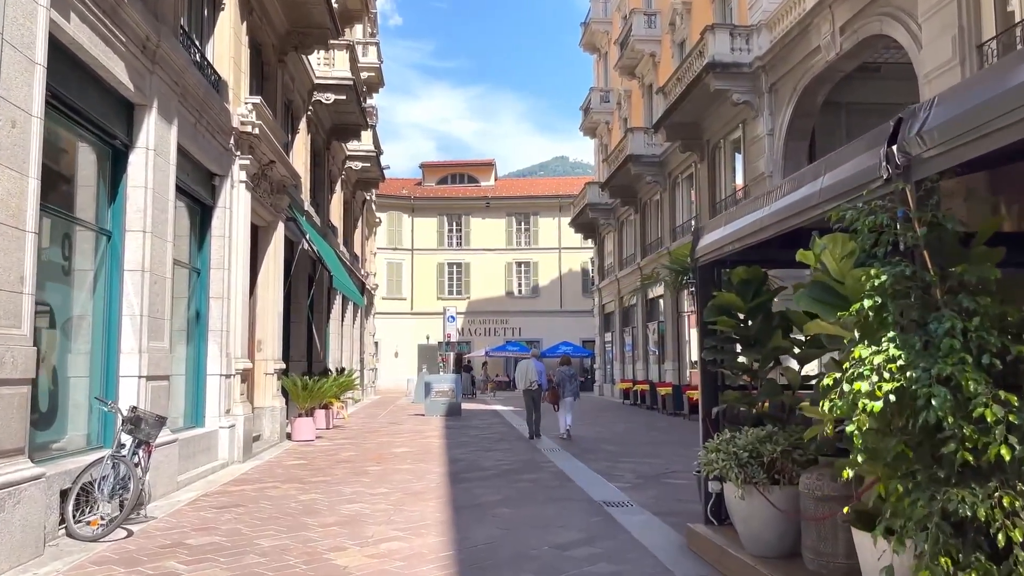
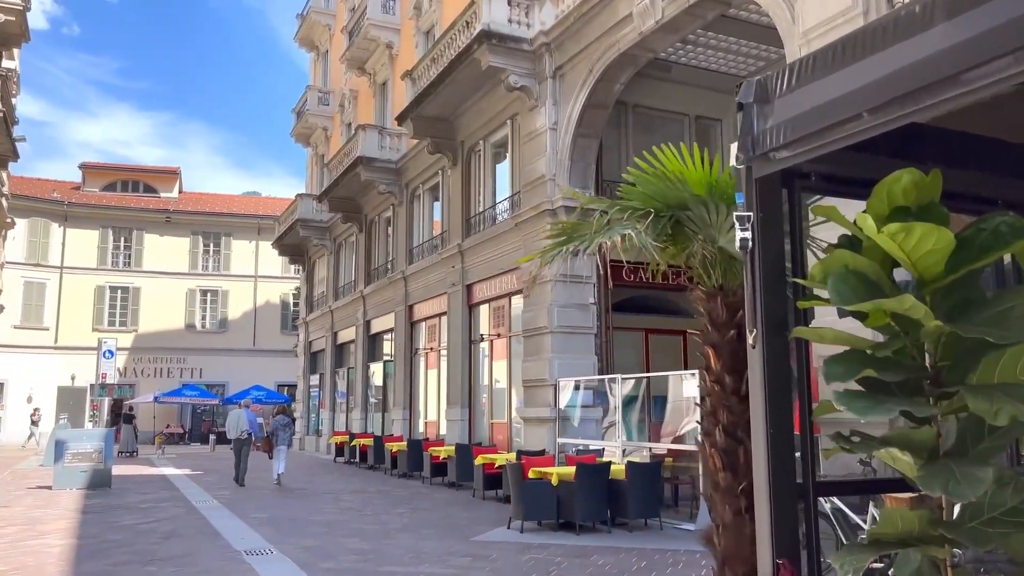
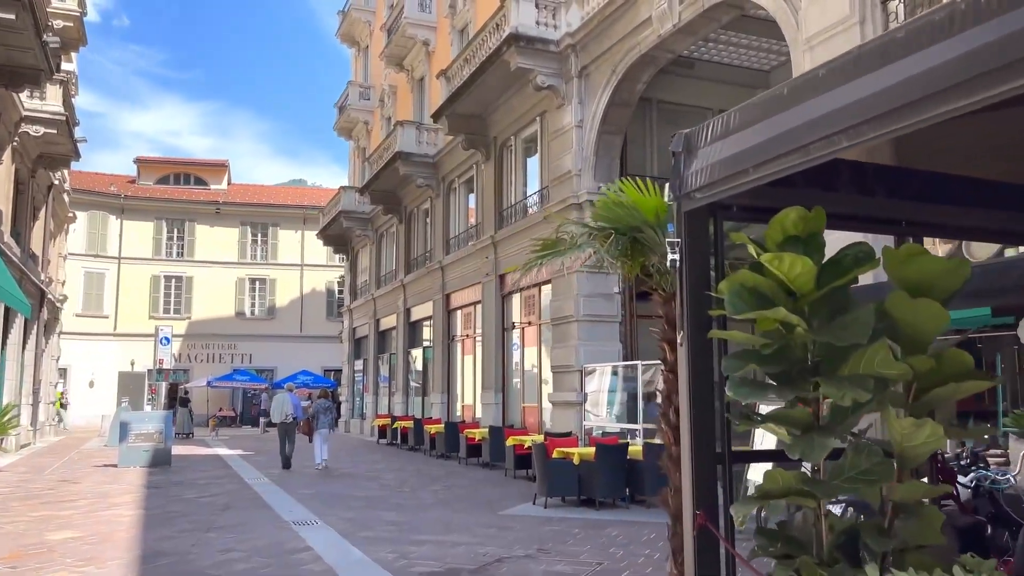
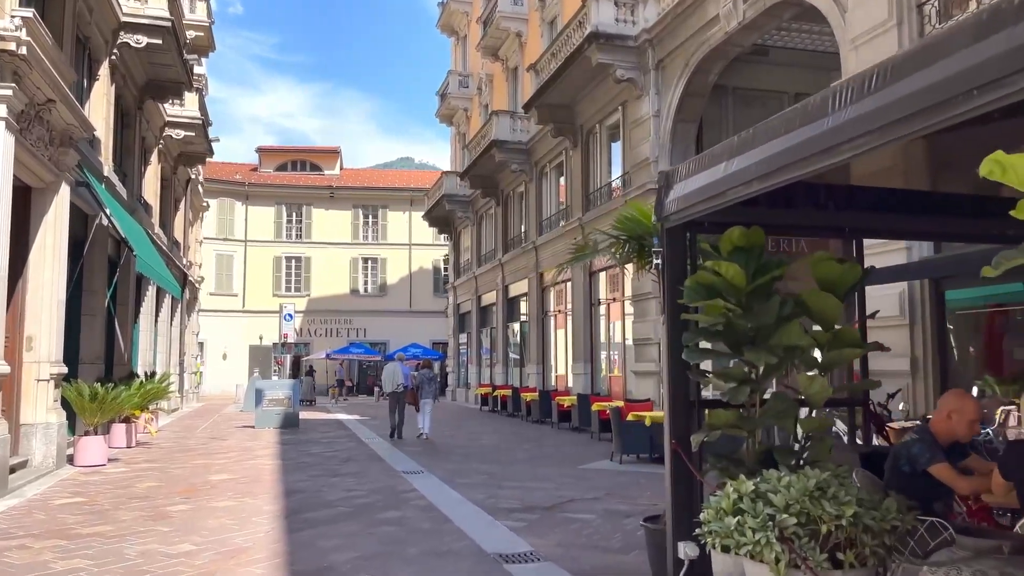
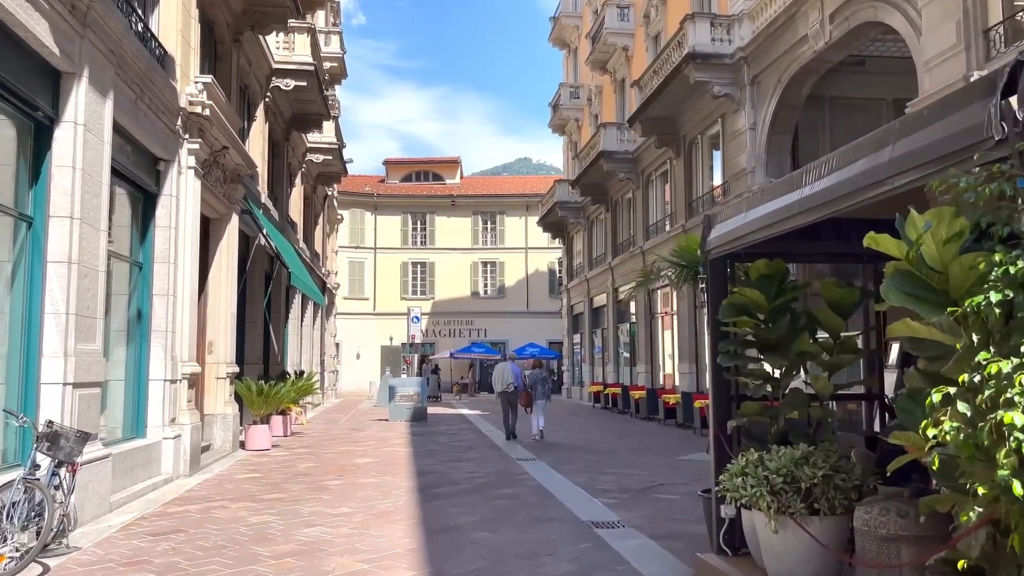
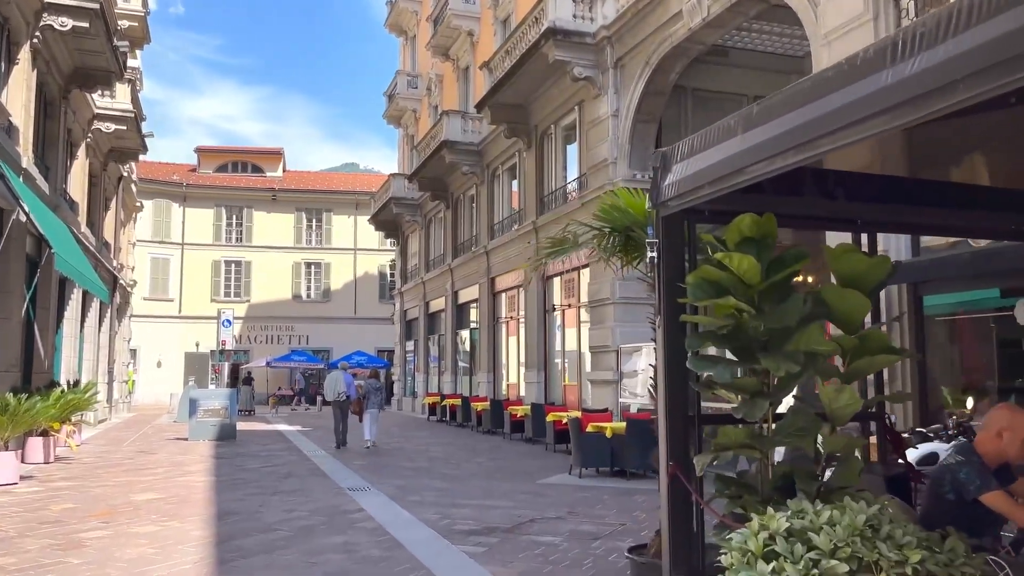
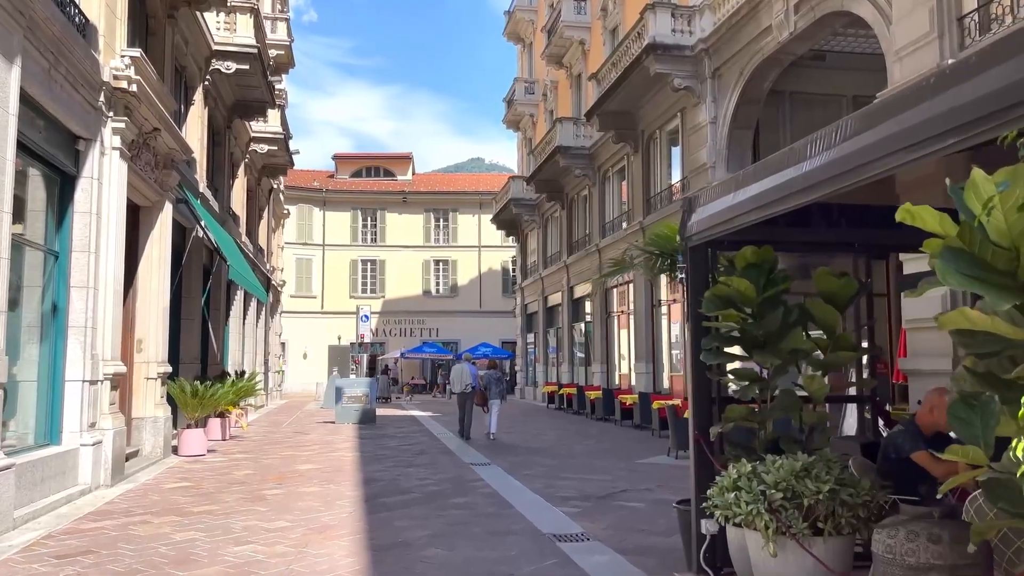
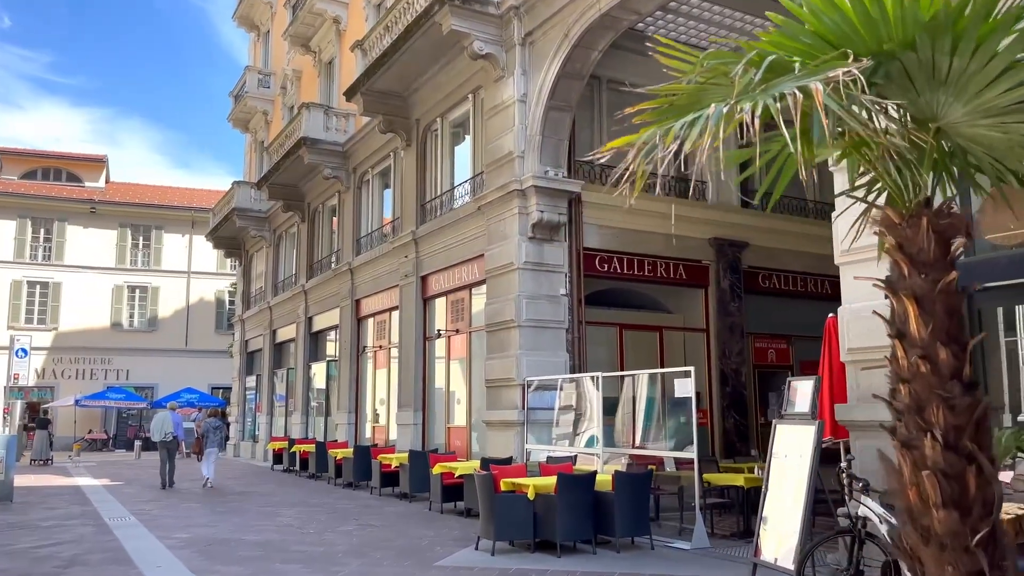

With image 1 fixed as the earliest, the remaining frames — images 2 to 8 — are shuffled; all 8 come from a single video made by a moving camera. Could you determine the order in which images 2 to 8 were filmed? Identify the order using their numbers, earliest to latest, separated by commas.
5, 7, 4, 6, 3, 2, 8
